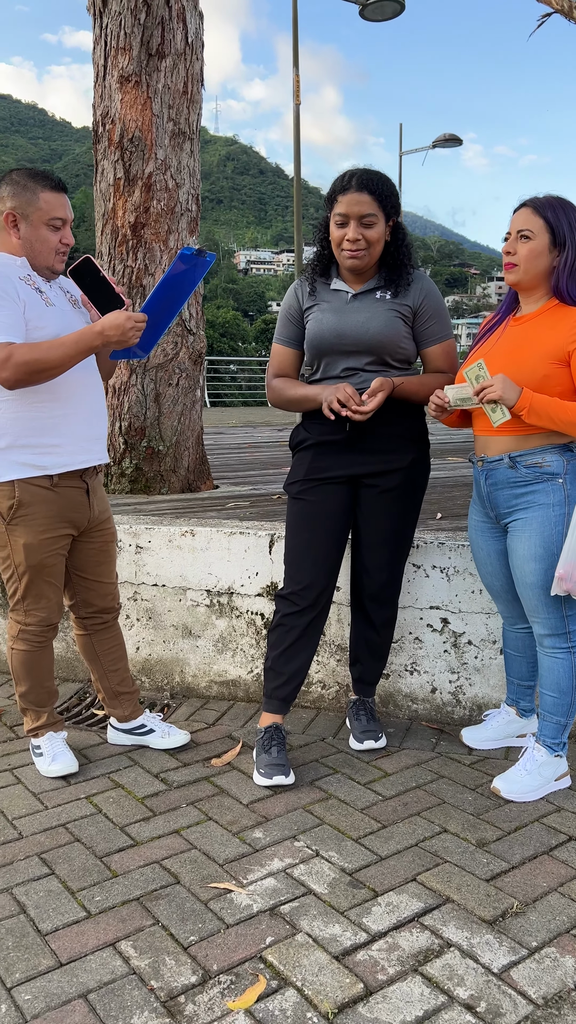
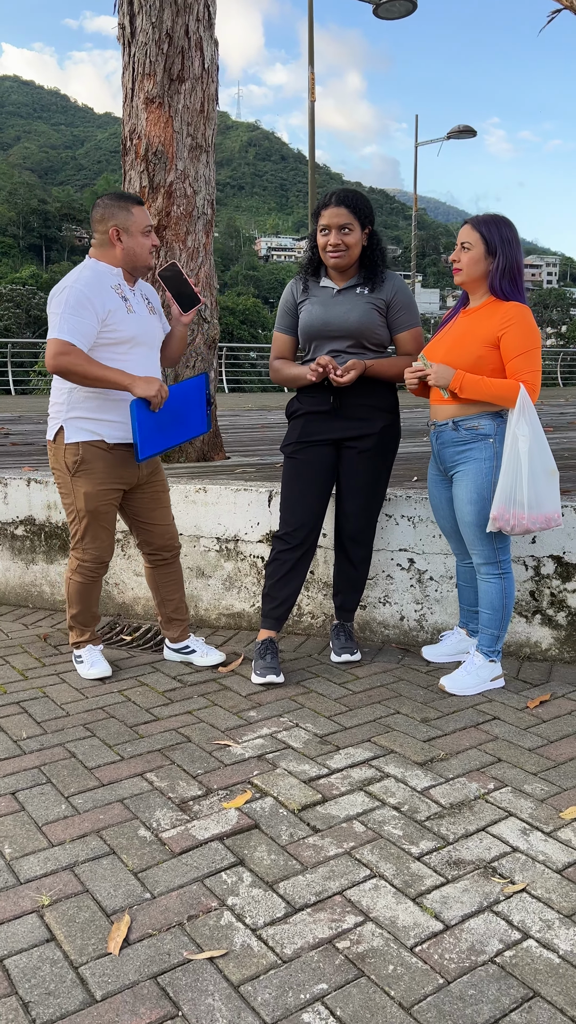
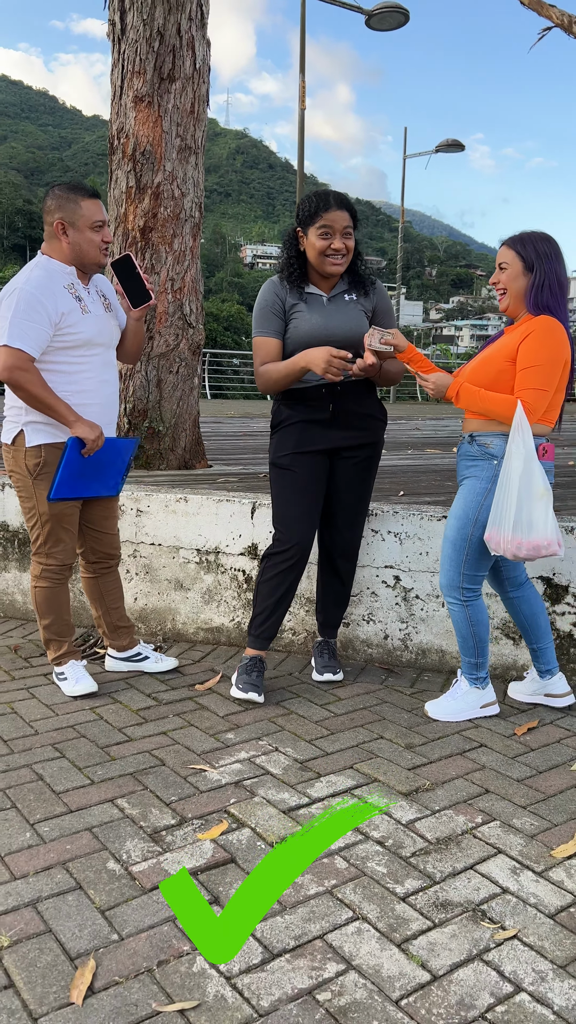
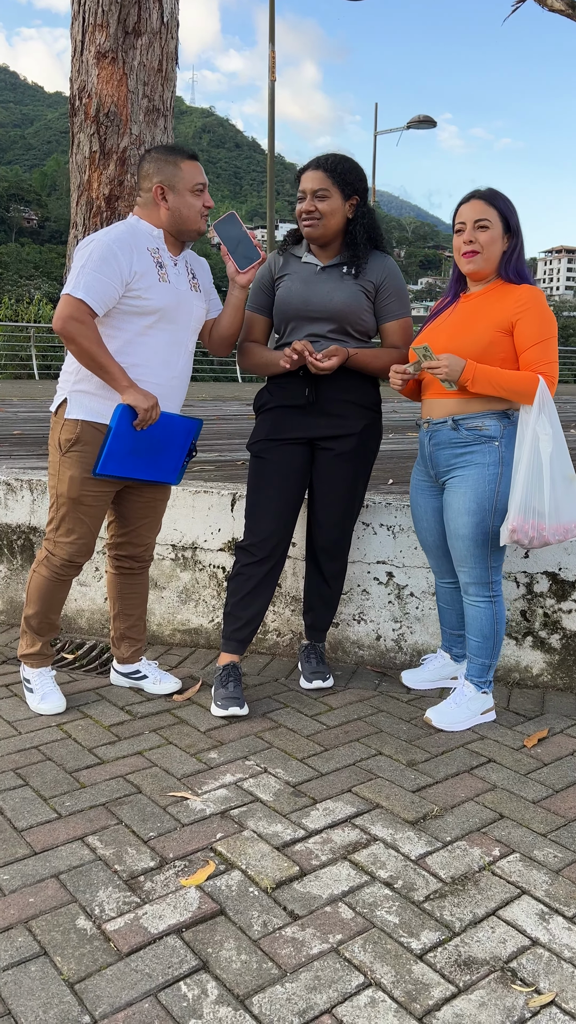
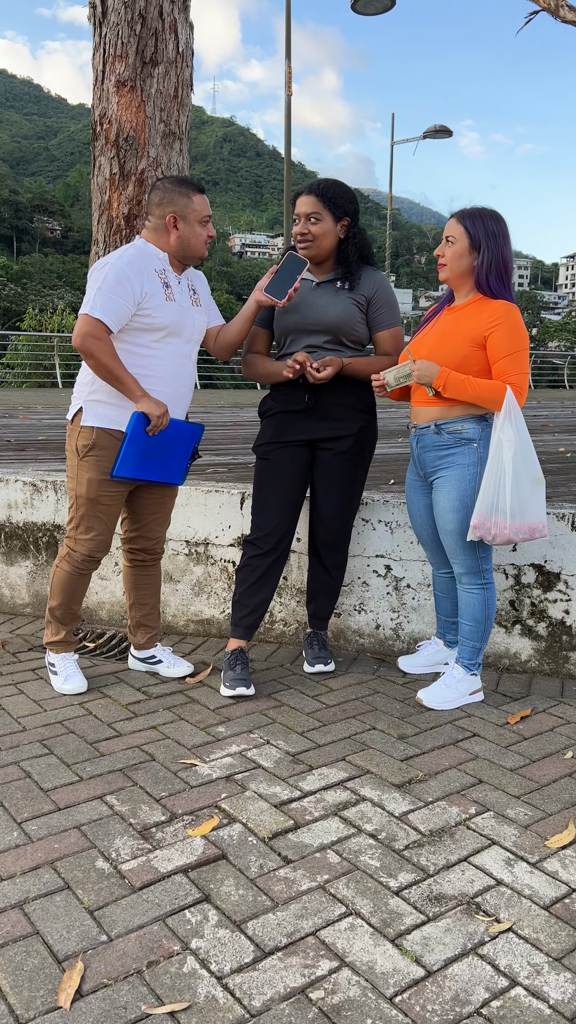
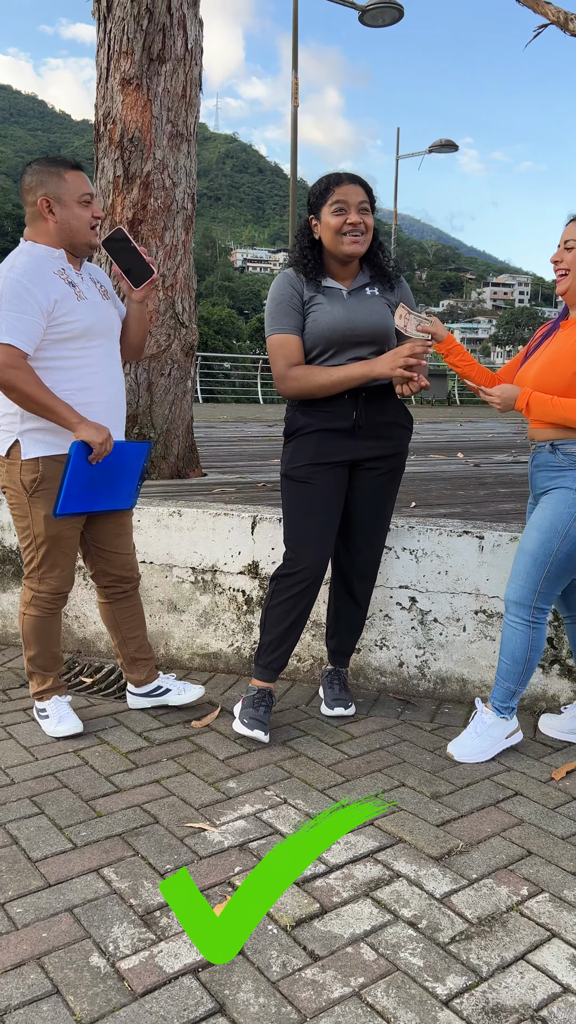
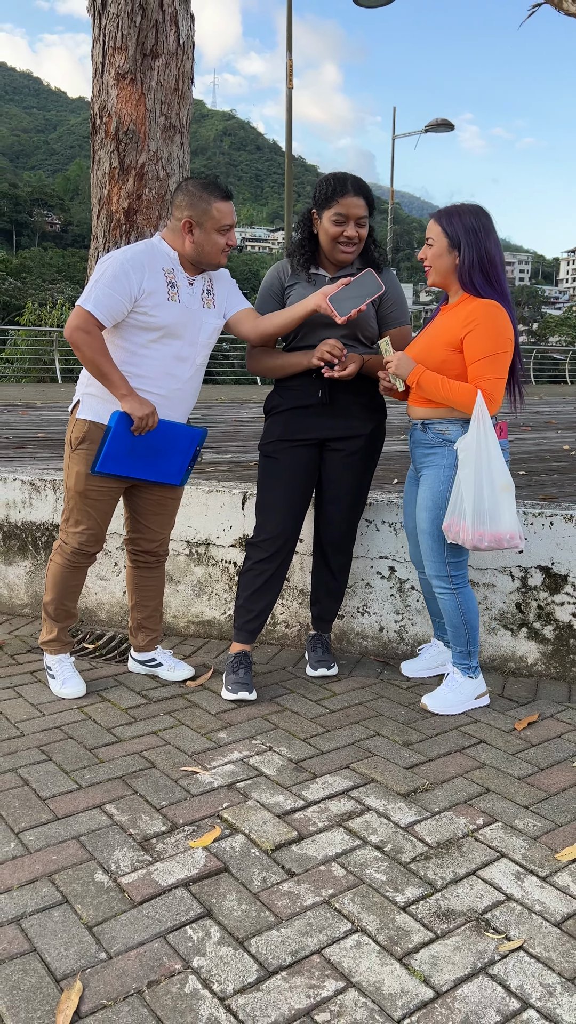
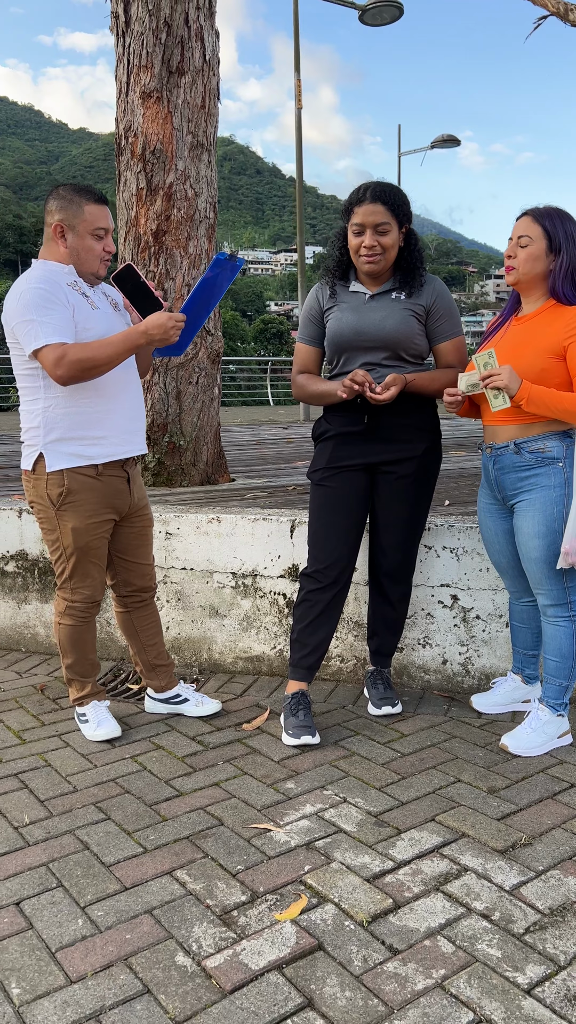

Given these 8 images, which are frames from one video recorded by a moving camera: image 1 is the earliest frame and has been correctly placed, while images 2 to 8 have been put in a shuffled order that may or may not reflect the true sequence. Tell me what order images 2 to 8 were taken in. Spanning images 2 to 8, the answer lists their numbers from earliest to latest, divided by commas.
8, 2, 5, 4, 7, 6, 3
